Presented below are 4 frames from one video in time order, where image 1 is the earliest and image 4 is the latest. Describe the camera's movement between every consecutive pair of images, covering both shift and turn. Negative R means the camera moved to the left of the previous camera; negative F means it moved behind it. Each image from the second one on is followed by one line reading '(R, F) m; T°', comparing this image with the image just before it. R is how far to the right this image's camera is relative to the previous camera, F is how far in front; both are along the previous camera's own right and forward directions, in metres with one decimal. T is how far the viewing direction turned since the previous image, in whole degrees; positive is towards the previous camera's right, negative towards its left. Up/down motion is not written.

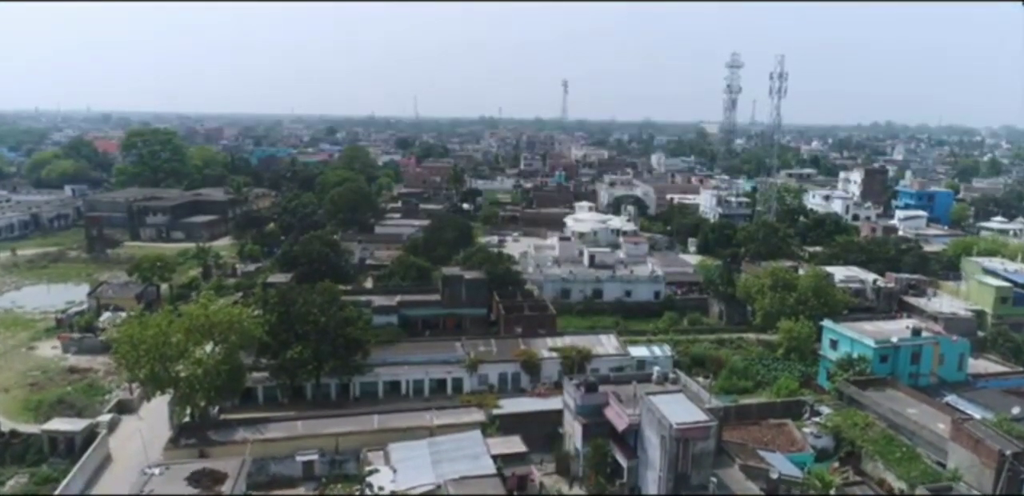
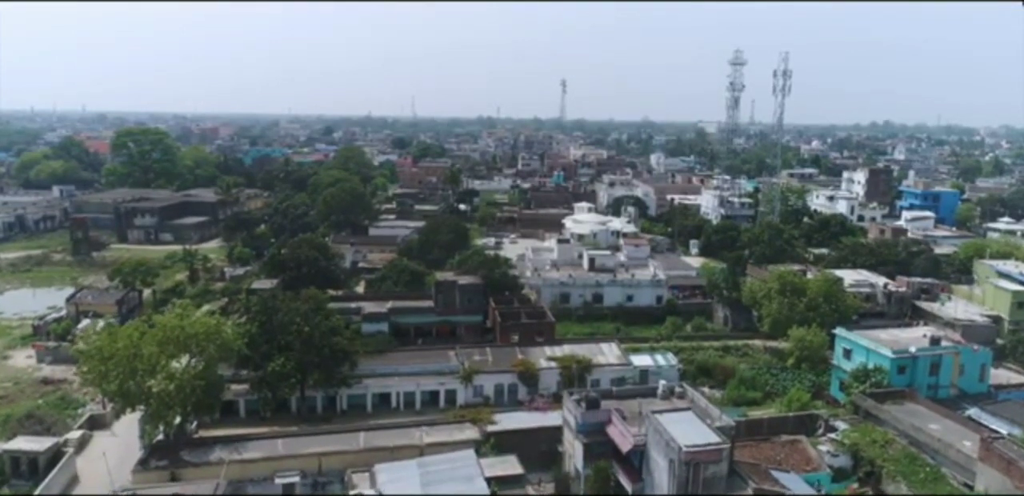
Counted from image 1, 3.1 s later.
(+0.1, +1.1) m; 0°
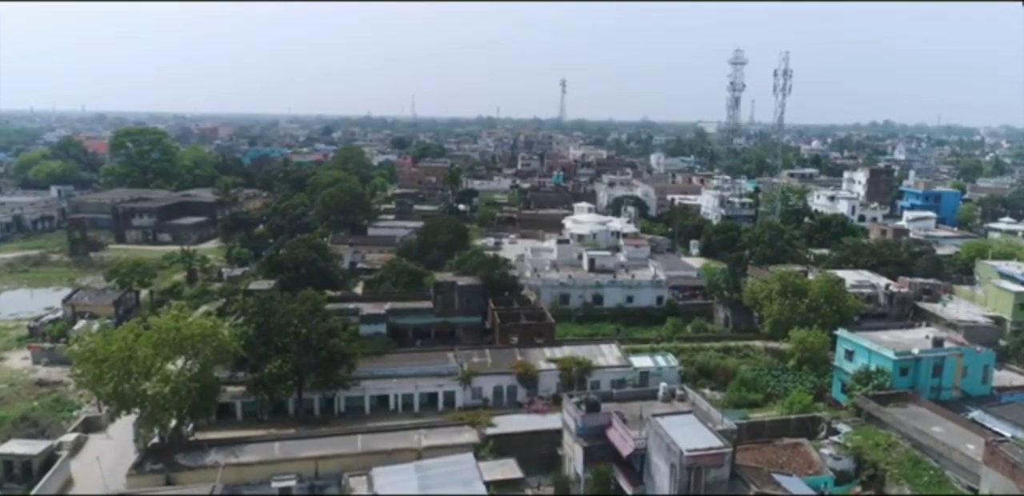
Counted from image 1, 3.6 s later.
(0.0, +0.2) m; 0°
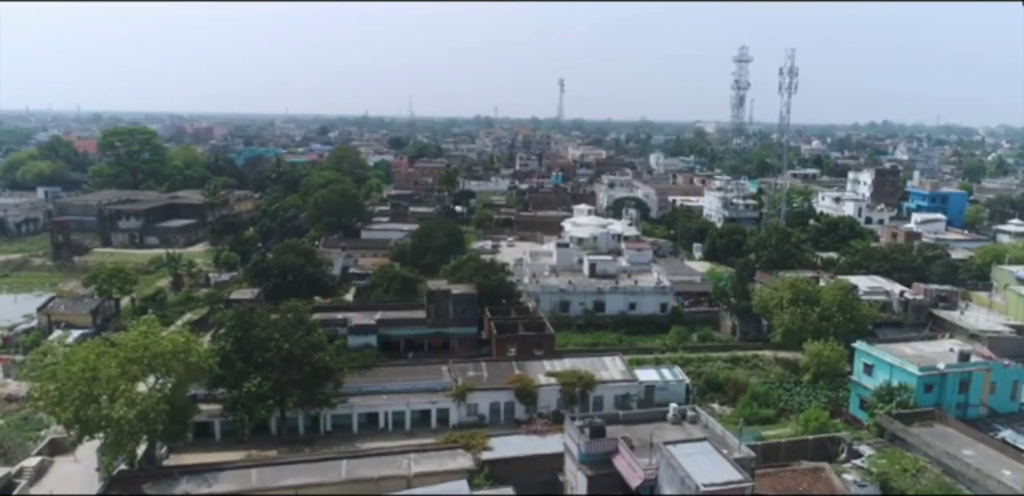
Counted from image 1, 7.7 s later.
(0.0, +1.2) m; 0°
